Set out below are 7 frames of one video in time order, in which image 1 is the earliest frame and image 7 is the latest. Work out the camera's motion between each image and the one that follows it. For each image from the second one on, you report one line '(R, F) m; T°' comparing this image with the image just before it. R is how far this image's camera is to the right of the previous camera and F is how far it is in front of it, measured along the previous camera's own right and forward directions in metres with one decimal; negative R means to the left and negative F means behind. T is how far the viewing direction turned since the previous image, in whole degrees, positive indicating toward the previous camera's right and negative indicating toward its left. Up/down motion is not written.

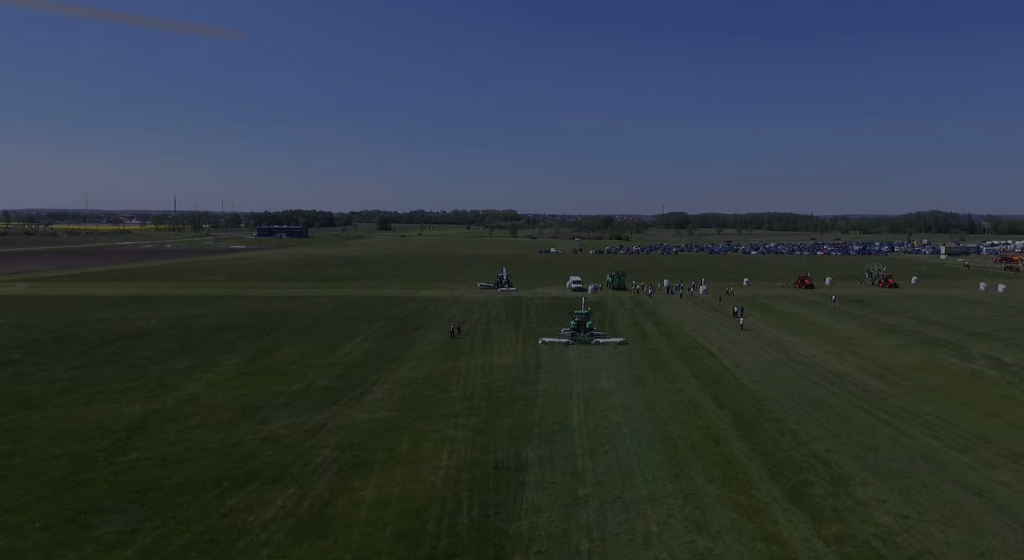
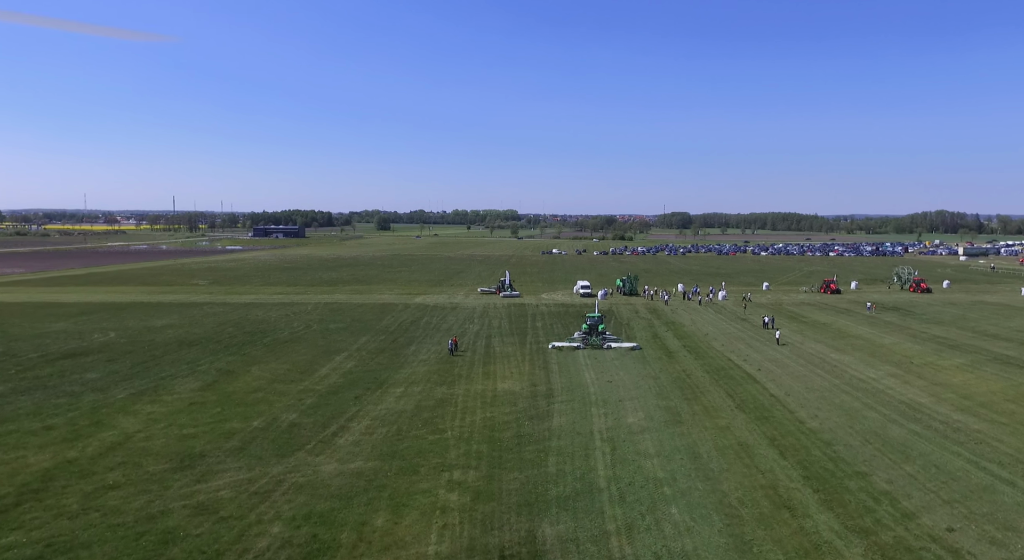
(-0.2, +5.6) m; 0°
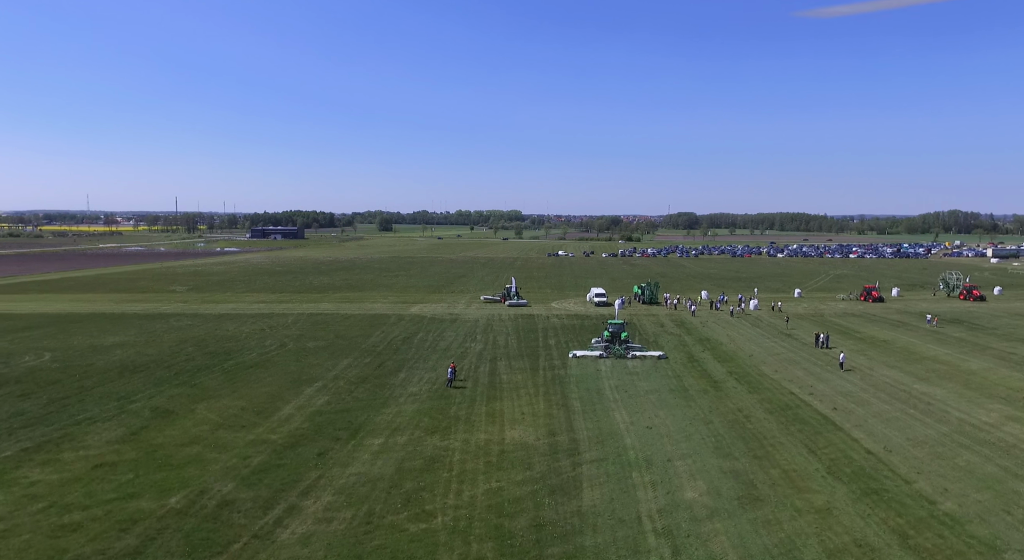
(-0.3, +7.2) m; 0°
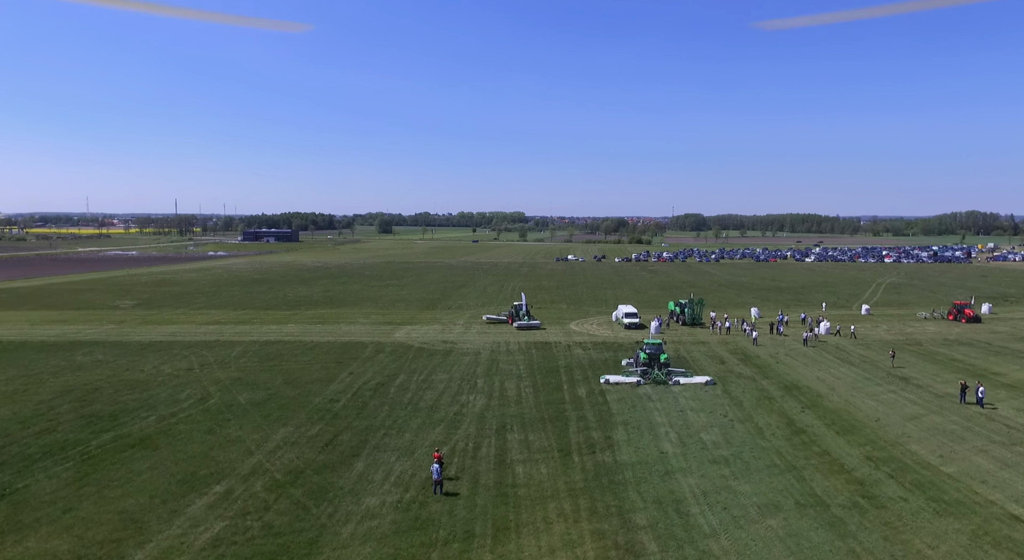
(-0.5, +12.4) m; 0°
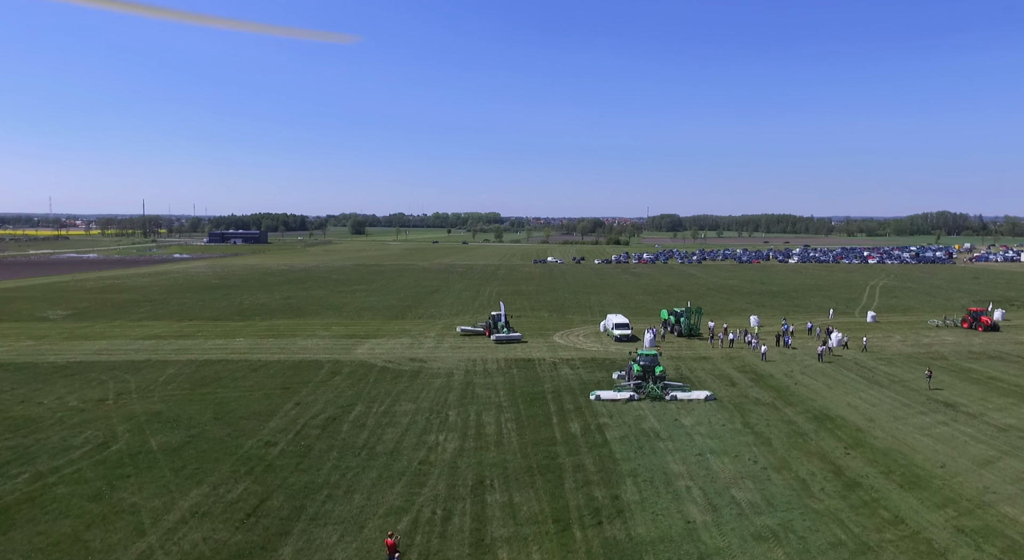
(-0.1, +5.6) m; +2°
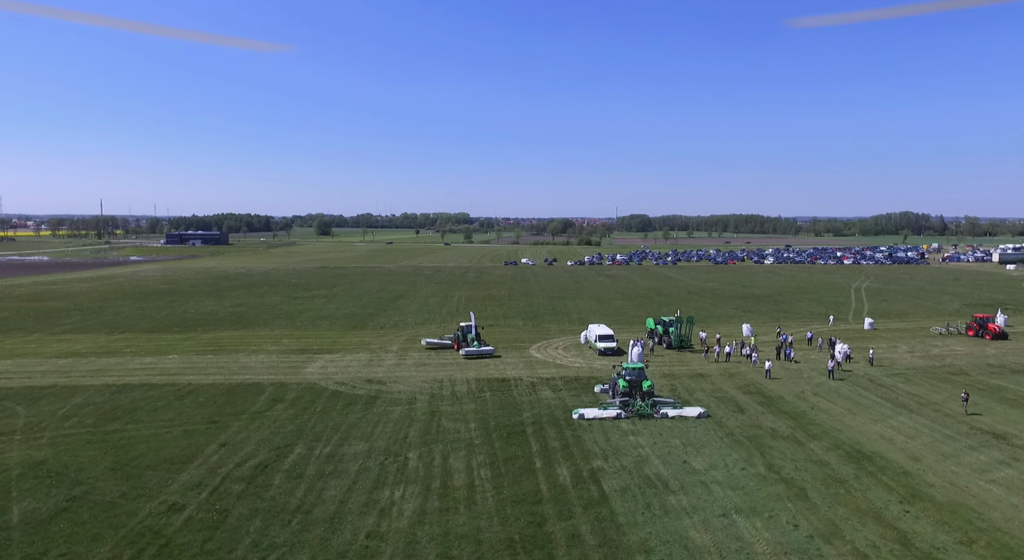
(-0.1, +5.0) m; +2°
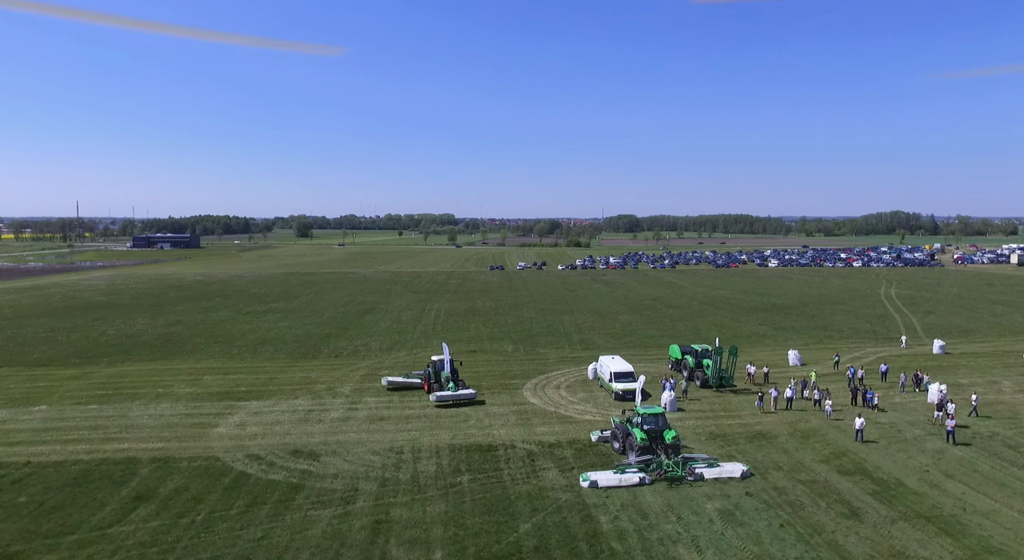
(-0.1, +10.5) m; +1°
